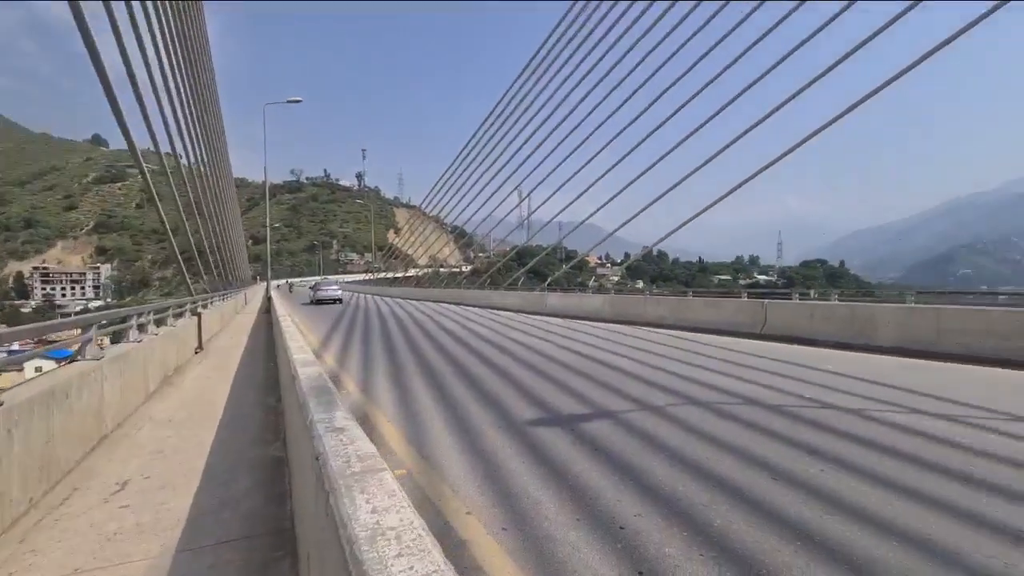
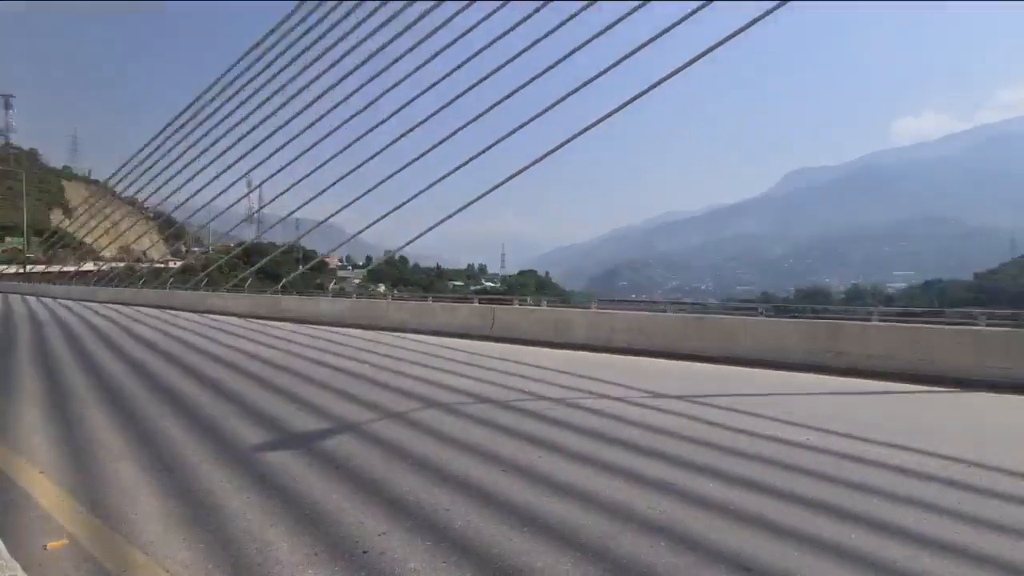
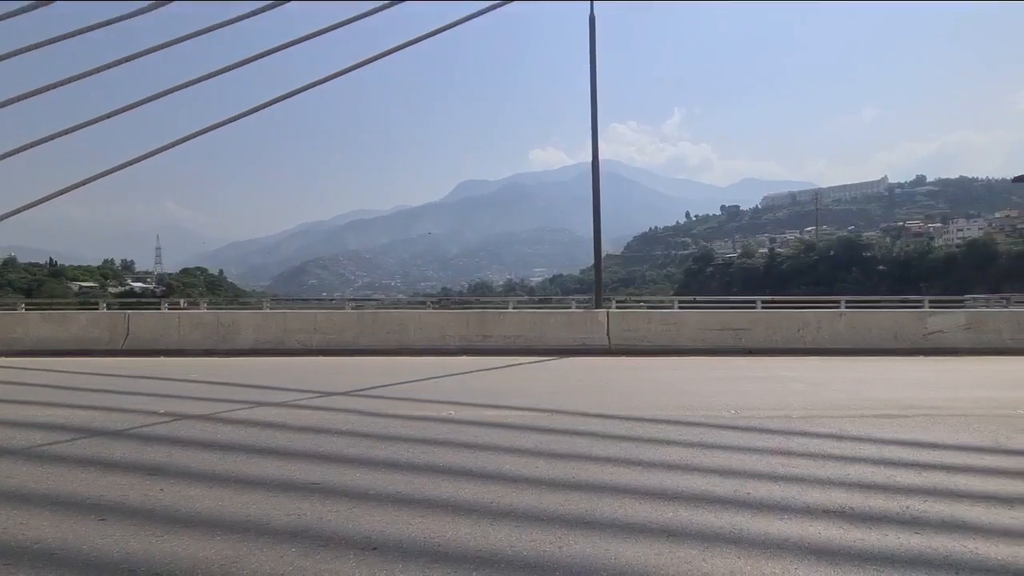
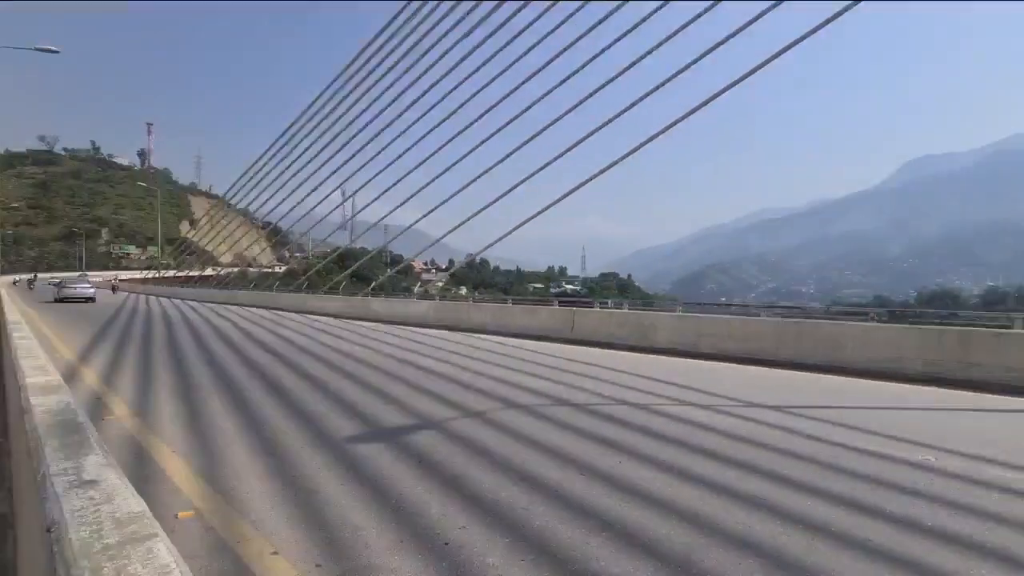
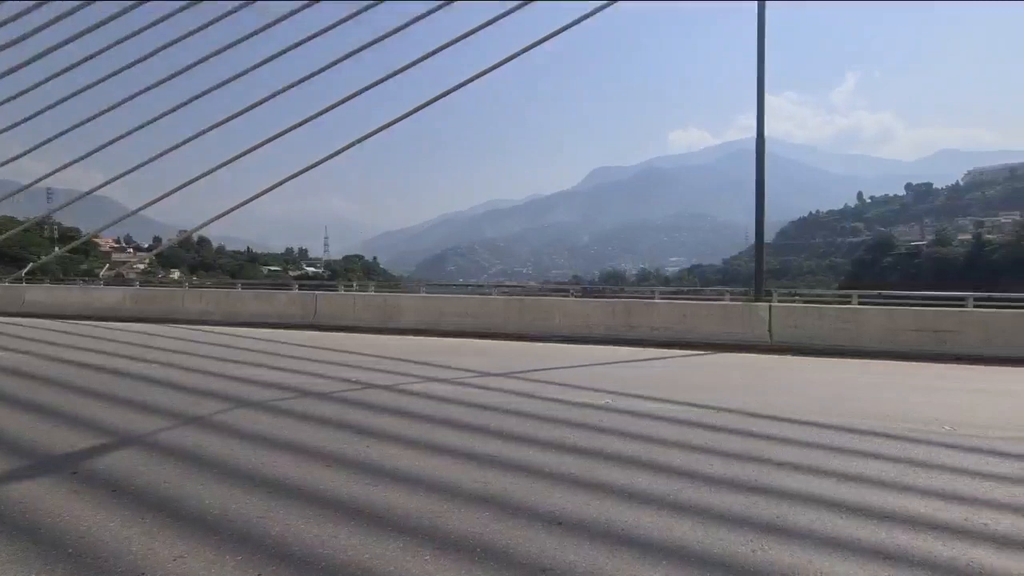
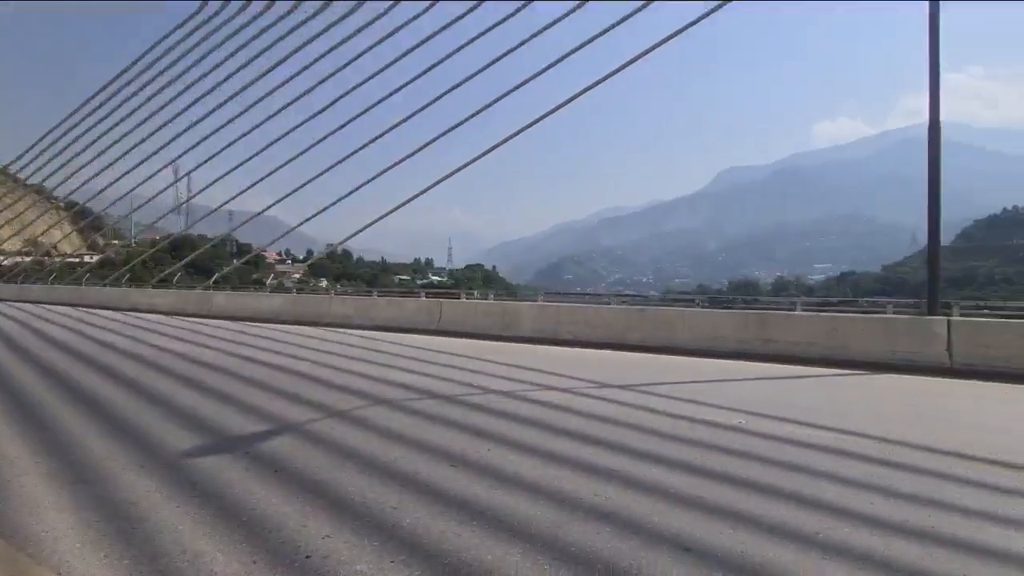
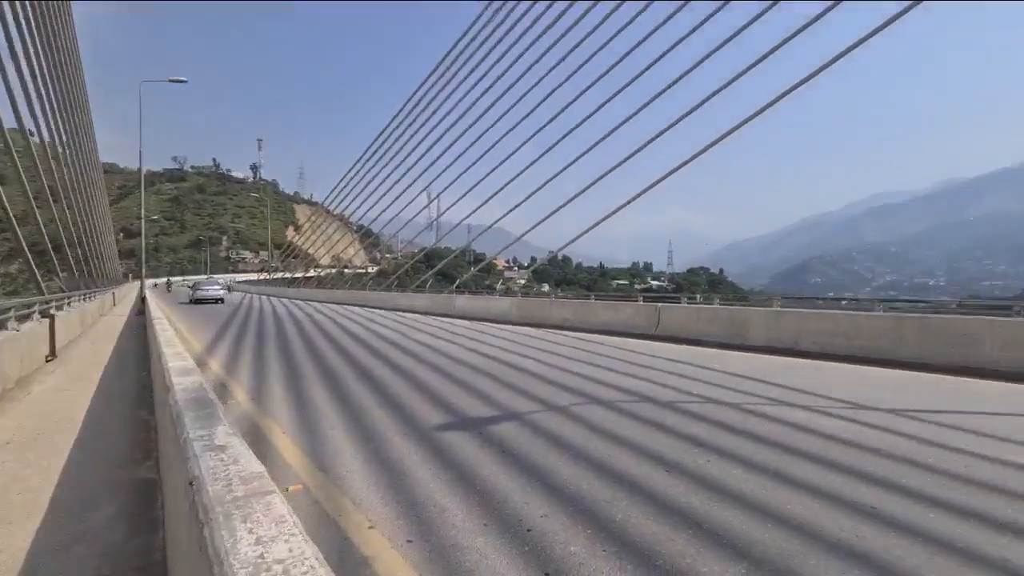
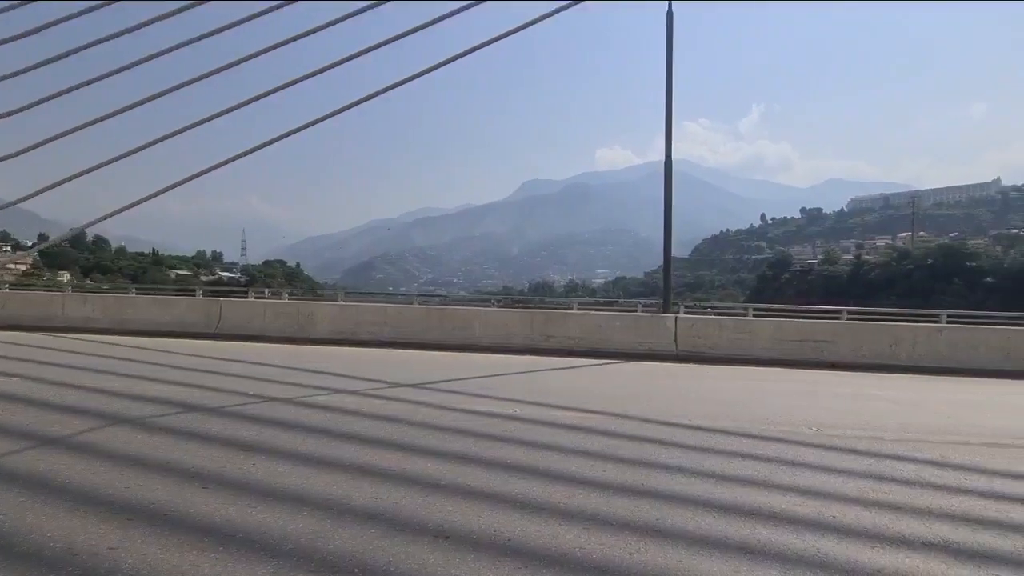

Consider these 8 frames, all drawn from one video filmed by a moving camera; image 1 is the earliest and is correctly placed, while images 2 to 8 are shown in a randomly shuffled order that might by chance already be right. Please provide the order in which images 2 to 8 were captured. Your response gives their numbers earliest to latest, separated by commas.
7, 4, 2, 6, 5, 8, 3
